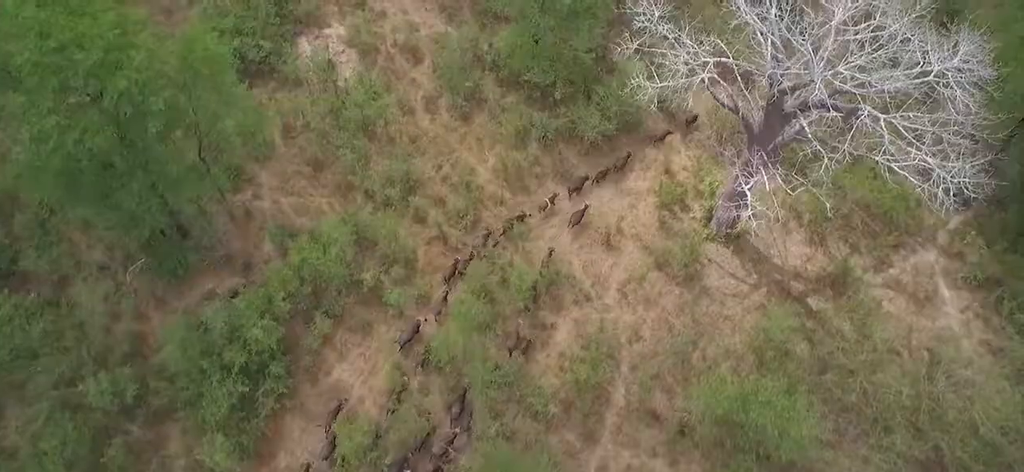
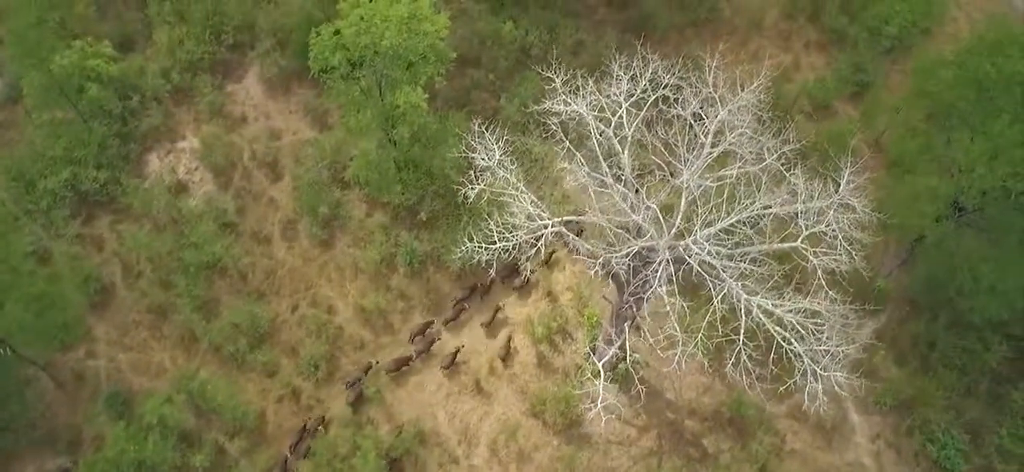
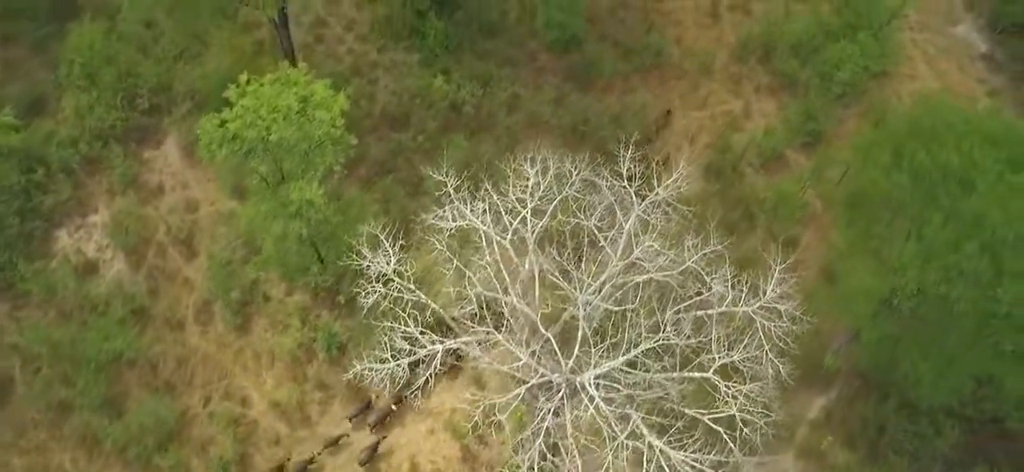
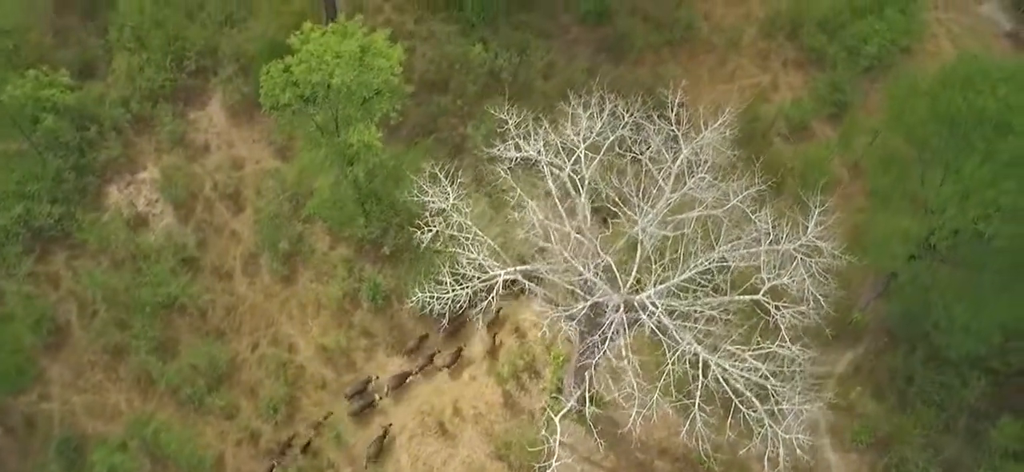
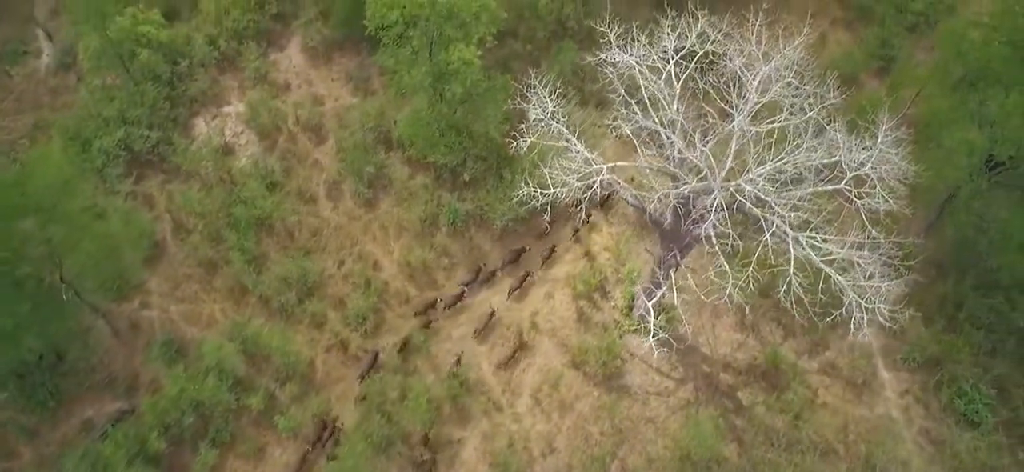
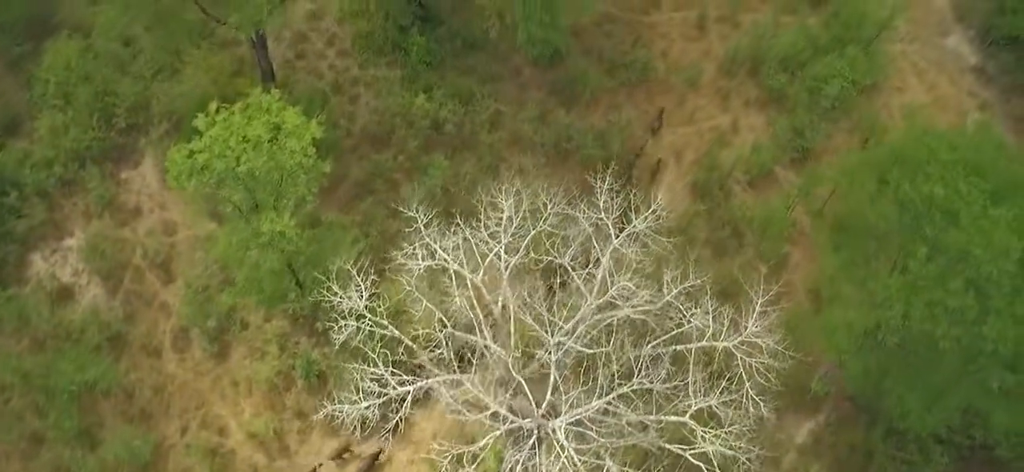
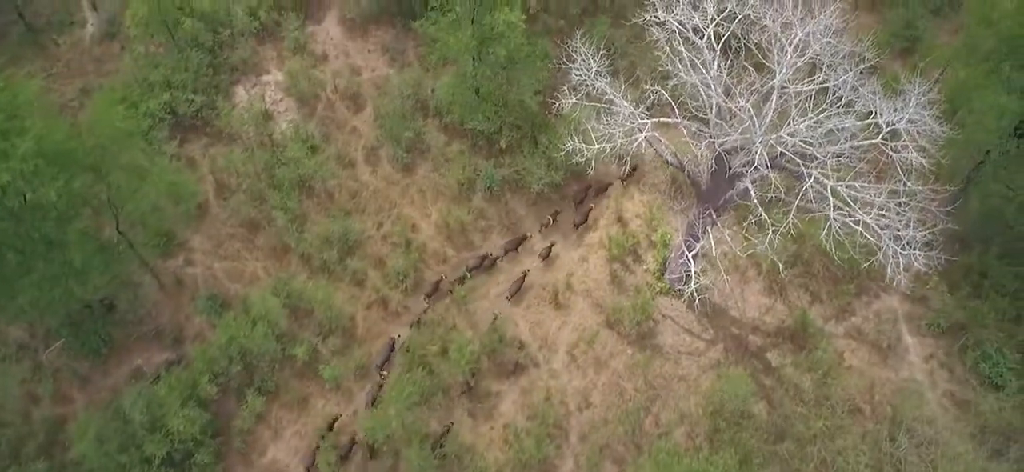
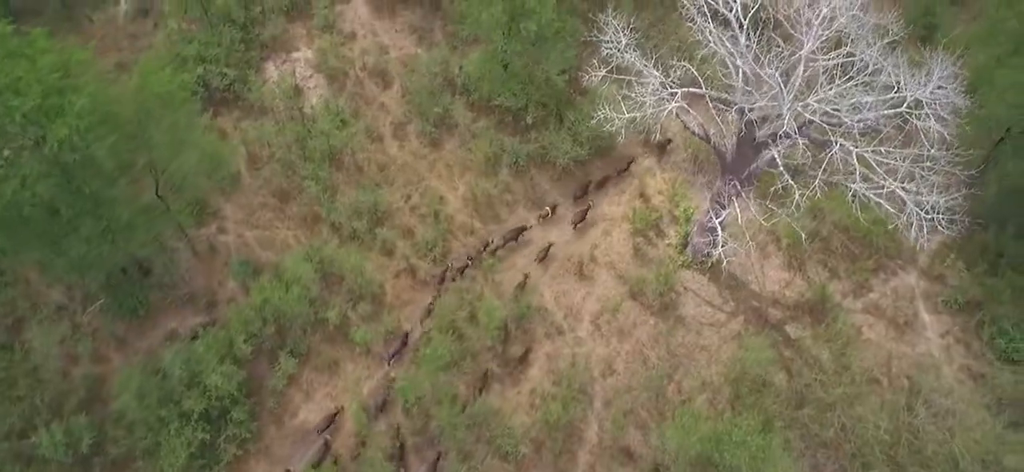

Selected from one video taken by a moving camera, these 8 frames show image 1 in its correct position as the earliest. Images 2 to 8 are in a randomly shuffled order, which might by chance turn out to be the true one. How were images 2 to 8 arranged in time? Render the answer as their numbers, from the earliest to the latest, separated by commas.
8, 7, 5, 2, 4, 3, 6
